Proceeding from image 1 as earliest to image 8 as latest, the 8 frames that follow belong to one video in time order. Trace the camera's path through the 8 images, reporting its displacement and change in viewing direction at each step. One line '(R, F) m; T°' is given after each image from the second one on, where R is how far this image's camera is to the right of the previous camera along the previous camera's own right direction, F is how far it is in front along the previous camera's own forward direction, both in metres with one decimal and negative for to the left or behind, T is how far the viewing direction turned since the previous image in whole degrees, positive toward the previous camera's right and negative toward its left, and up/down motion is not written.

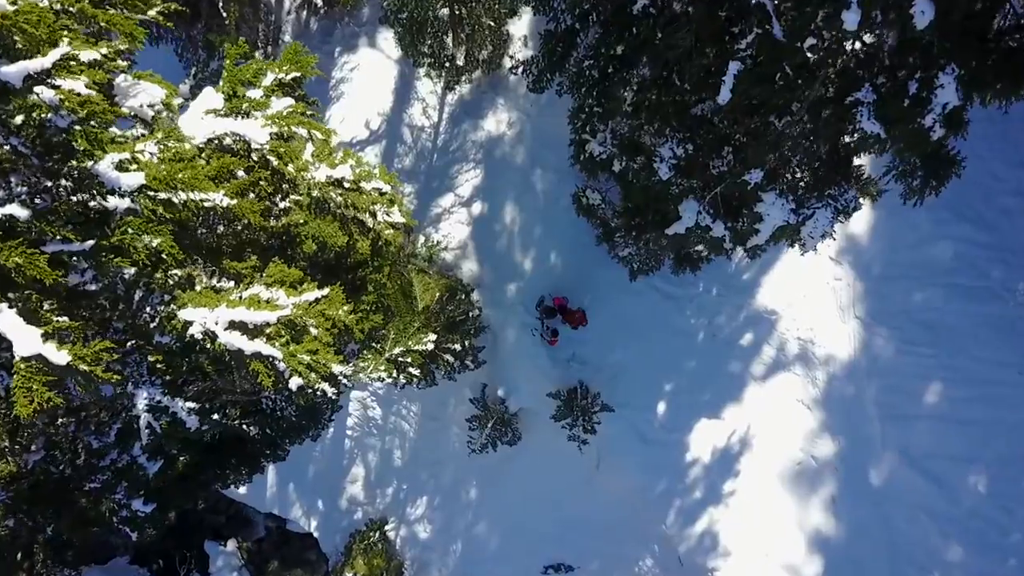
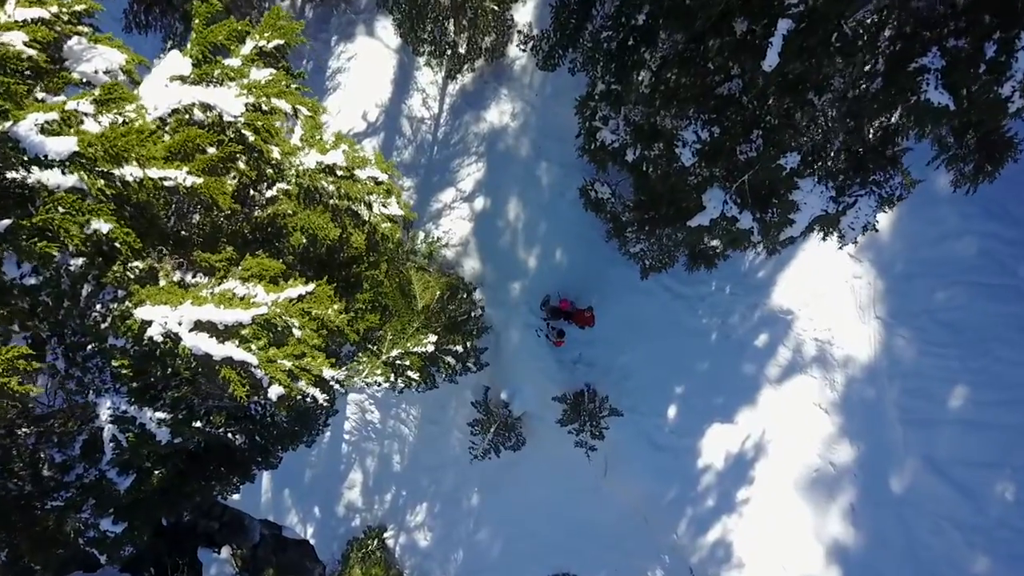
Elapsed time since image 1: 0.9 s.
(0.0, +0.7) m; 0°
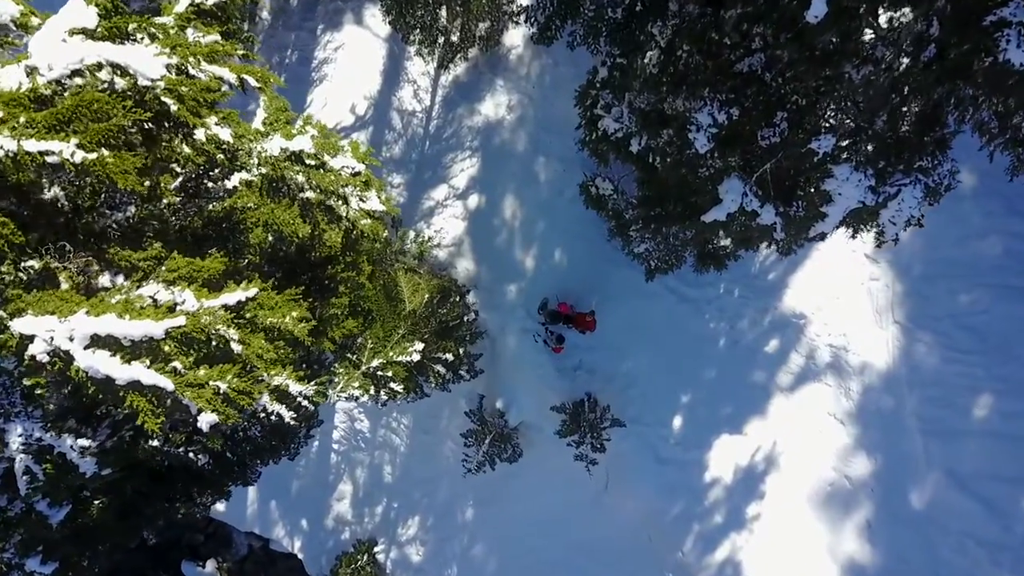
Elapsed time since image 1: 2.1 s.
(0.0, +0.8) m; 0°
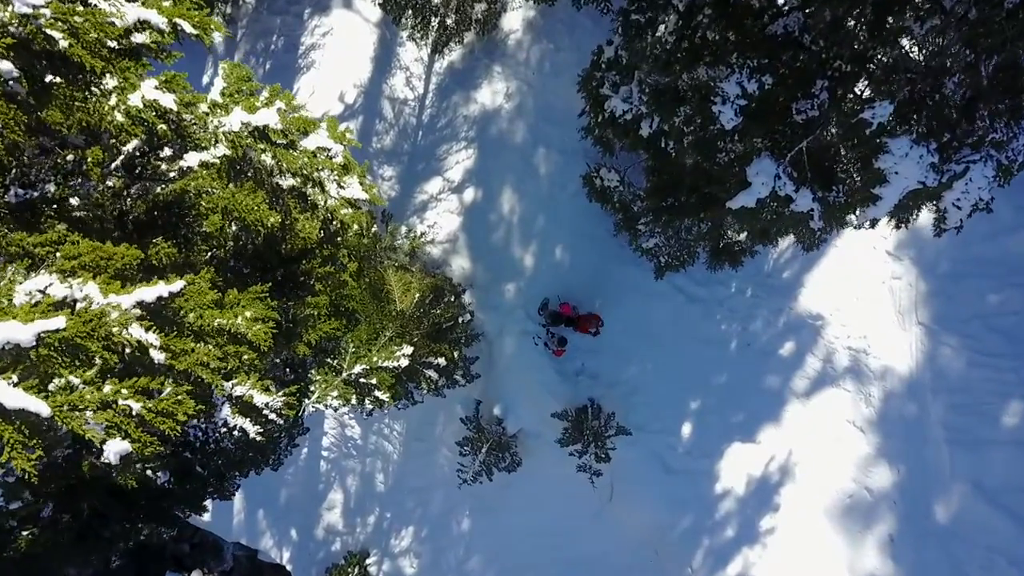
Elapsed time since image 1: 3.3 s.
(0.0, +0.8) m; 0°
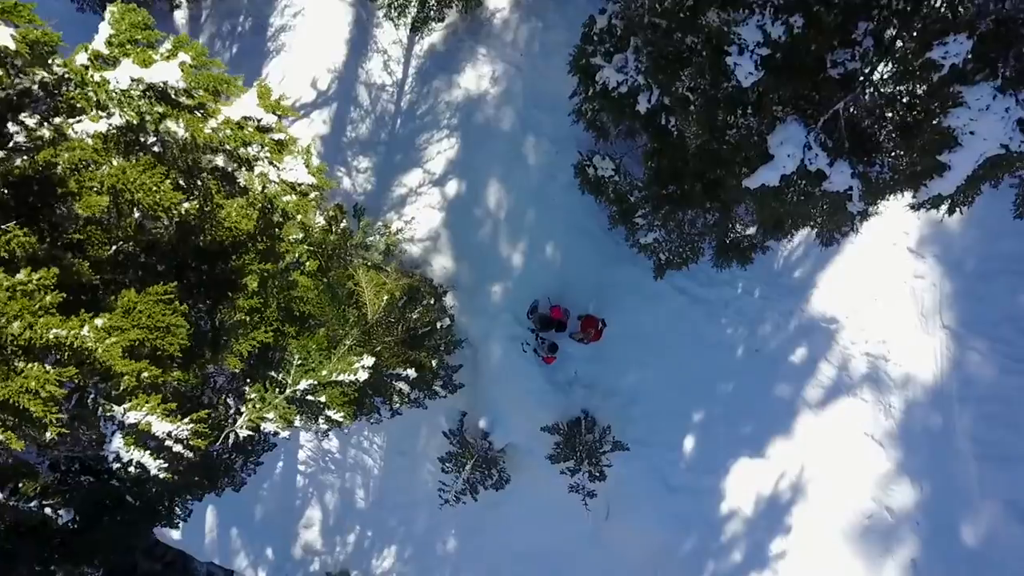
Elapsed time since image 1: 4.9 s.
(+0.1, +1.1) m; 0°
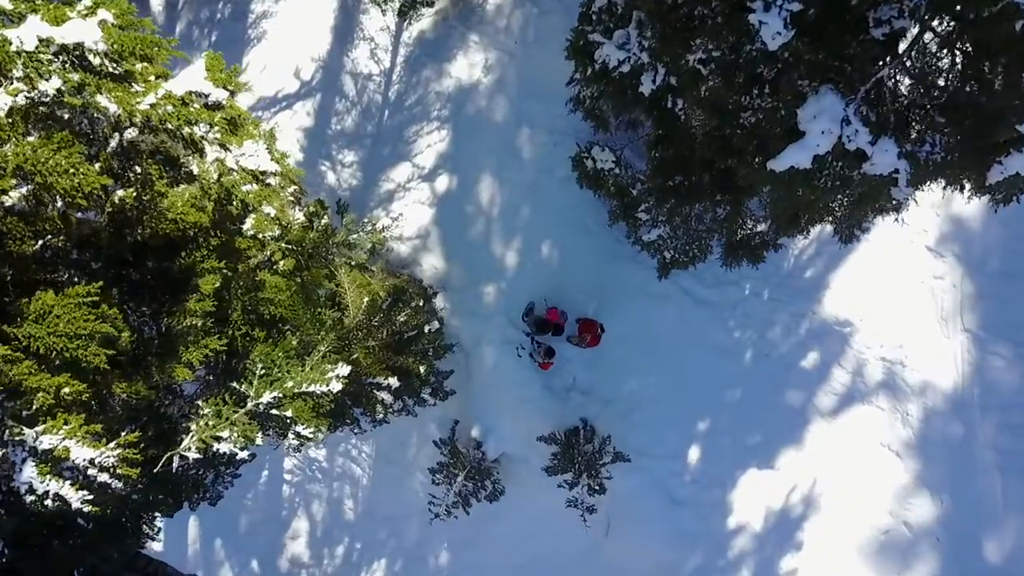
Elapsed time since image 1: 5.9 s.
(0.0, +0.7) m; 0°
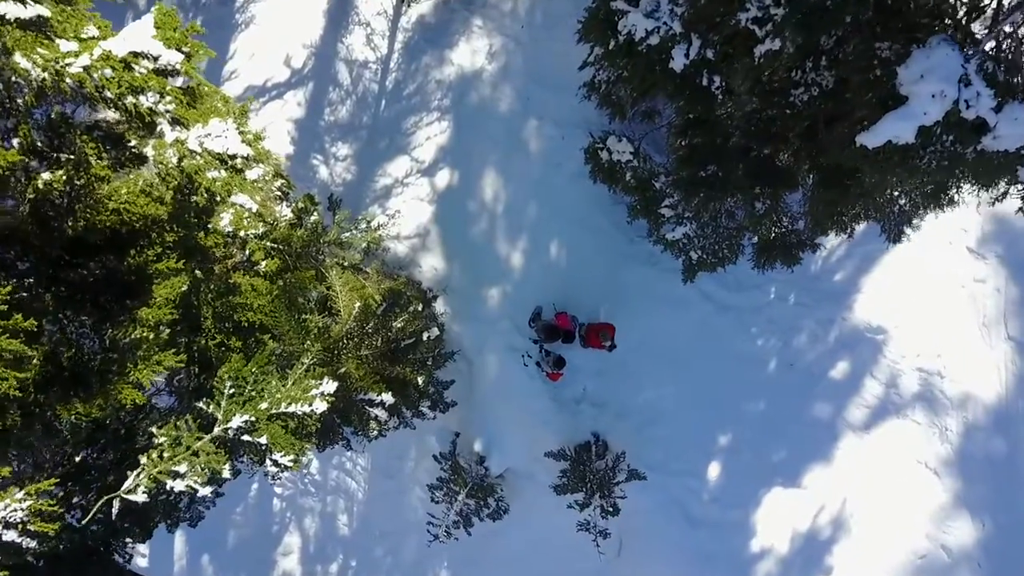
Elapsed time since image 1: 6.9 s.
(0.0, +0.8) m; 0°
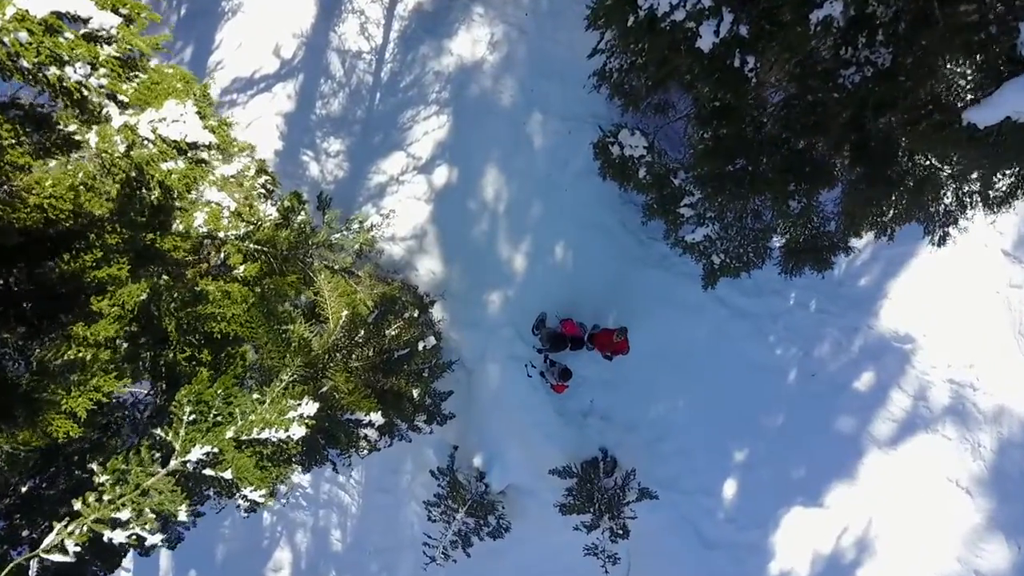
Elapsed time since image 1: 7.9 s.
(0.0, +0.6) m; 0°
